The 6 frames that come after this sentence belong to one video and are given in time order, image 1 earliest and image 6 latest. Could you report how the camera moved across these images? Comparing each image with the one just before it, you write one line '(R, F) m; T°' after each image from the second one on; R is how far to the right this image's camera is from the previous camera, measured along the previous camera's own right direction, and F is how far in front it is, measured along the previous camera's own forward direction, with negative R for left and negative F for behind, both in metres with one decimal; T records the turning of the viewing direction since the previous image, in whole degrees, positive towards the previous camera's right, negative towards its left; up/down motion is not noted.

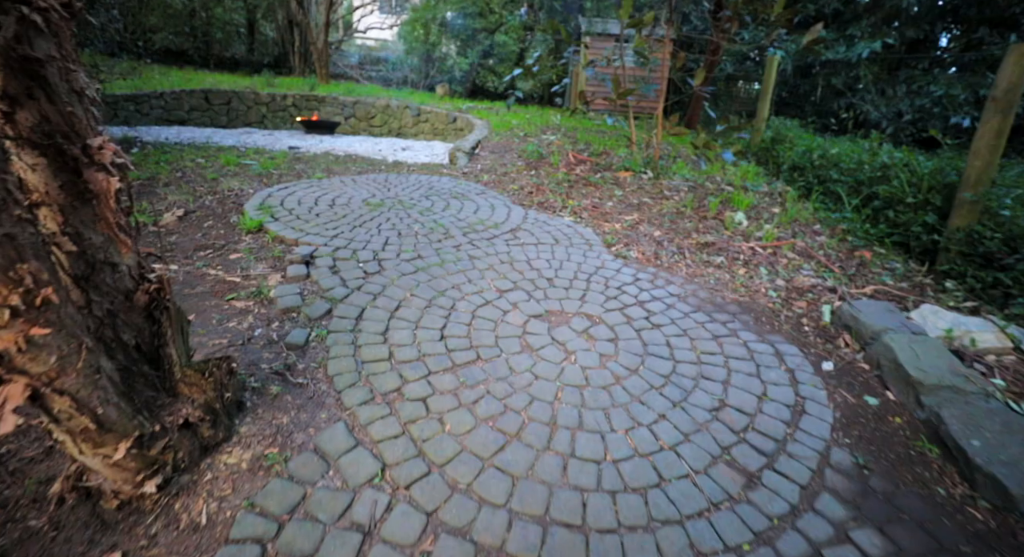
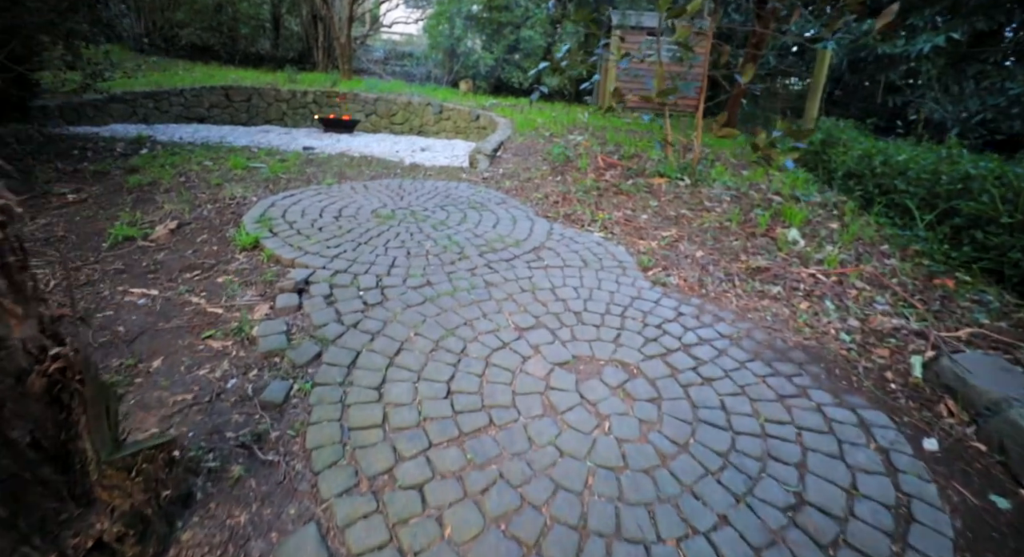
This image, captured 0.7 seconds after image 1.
(0.0, +0.3) m; -3°
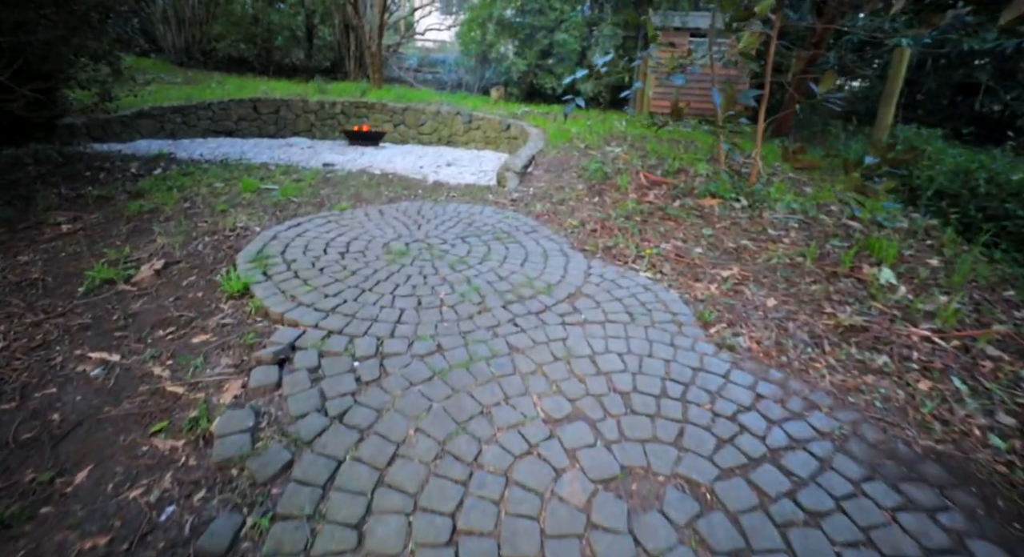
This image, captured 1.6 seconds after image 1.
(0.0, +0.4) m; -4°
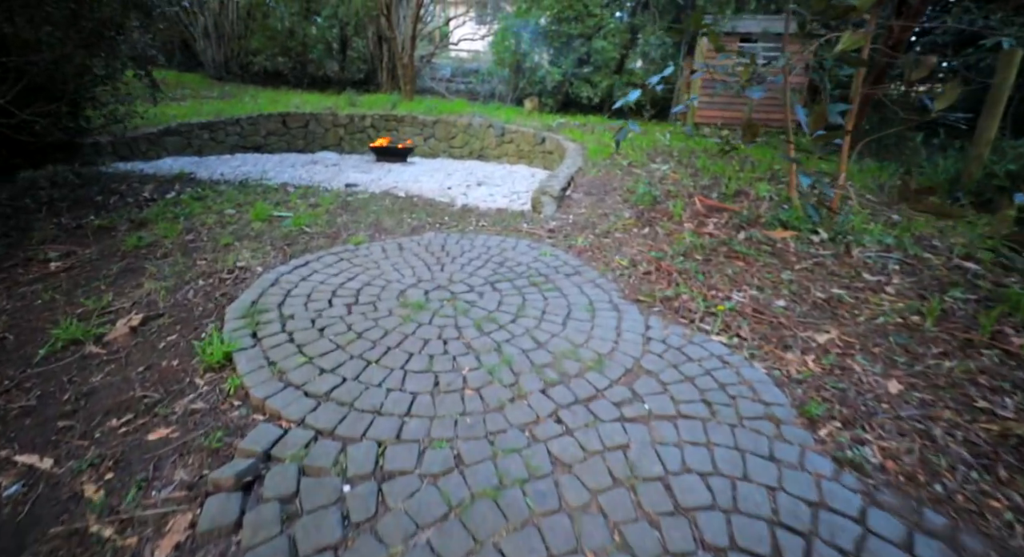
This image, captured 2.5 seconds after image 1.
(0.0, +0.5) m; -4°
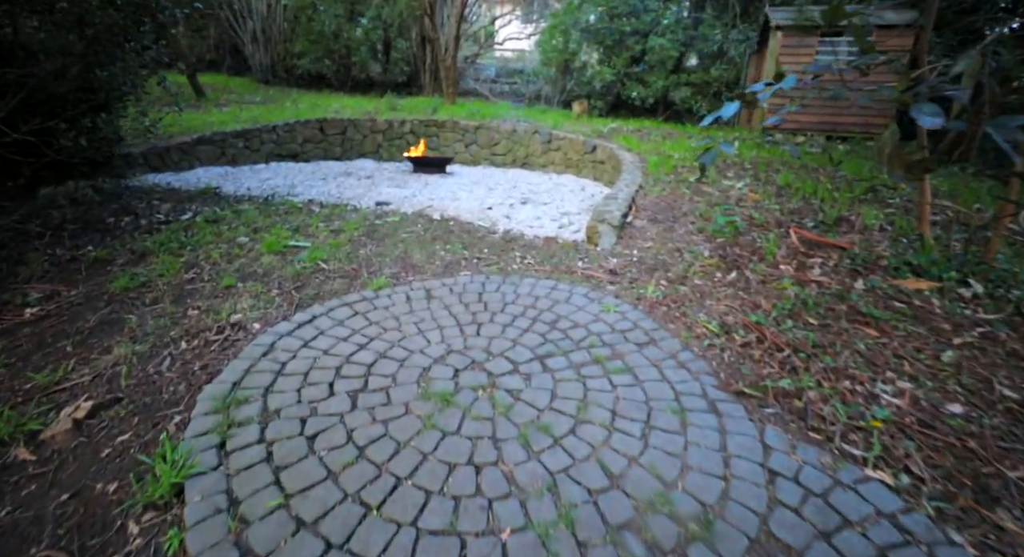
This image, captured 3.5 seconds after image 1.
(-0.1, +0.6) m; -5°
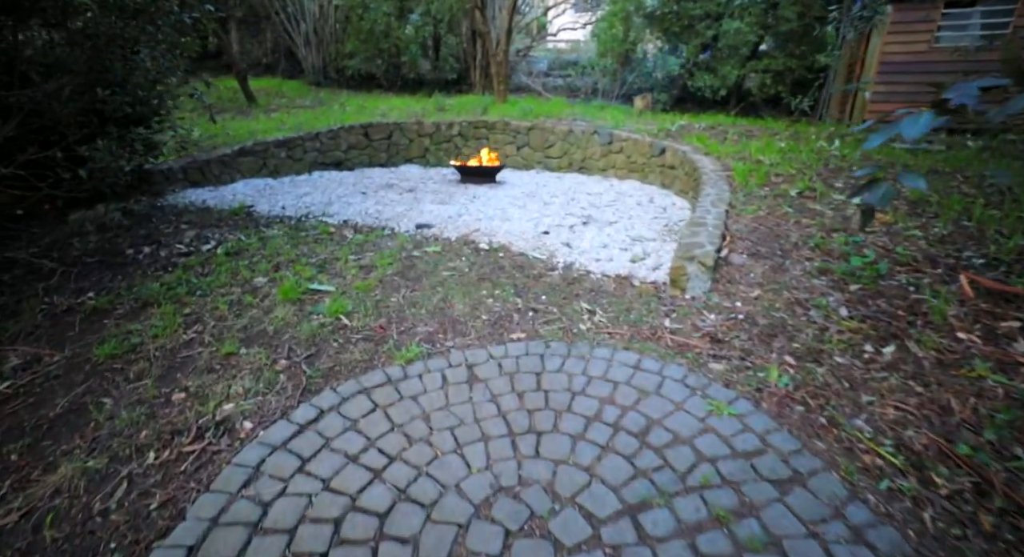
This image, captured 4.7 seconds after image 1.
(-0.1, +0.6) m; -6°
